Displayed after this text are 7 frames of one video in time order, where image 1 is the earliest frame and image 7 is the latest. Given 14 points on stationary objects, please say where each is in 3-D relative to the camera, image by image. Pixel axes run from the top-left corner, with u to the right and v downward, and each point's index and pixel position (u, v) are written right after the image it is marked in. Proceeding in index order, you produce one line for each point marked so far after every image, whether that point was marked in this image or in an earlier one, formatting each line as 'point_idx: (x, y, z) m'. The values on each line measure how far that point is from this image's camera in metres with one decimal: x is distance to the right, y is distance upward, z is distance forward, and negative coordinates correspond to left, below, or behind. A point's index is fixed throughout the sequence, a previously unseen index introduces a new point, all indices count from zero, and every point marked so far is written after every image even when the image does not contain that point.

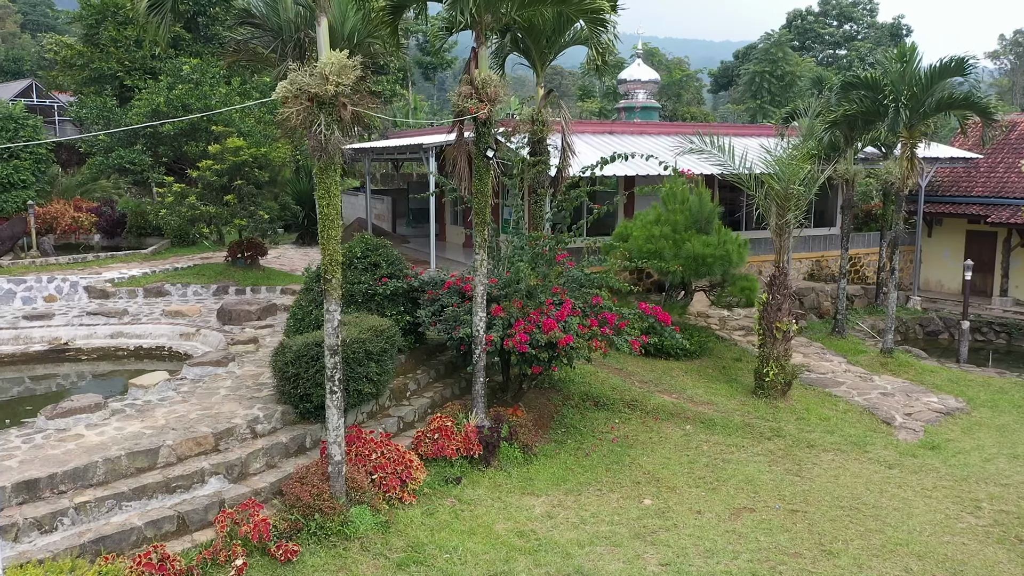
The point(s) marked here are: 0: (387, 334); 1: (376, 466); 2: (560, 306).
0: (-1.3, -0.5, +7.4) m
1: (-1.2, -1.6, +6.2) m
2: (+0.6, -0.2, +8.0) m
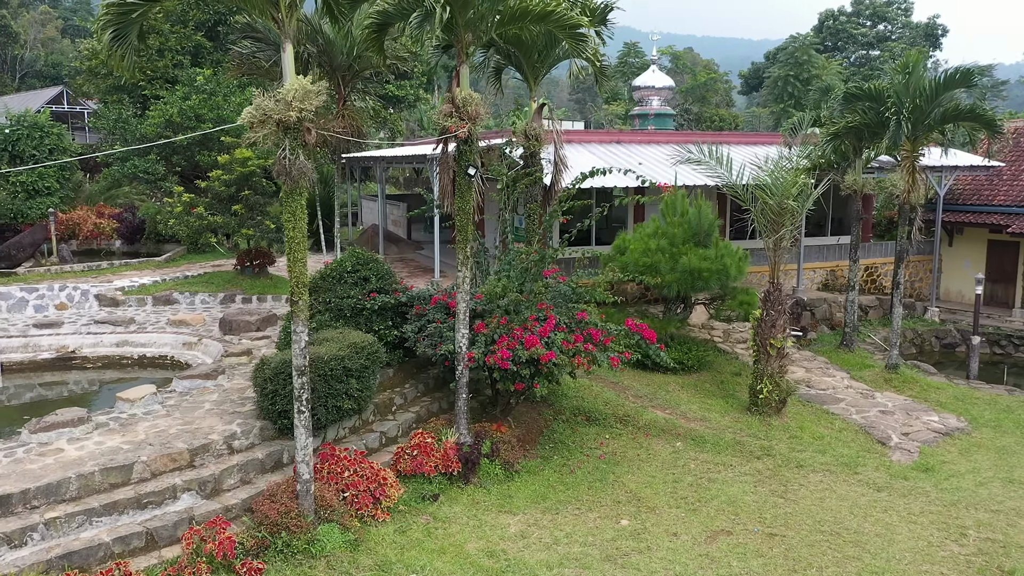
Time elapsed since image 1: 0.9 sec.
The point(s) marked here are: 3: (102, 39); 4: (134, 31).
0: (-1.5, -0.7, +7.4) m
1: (-1.5, -1.8, +6.3) m
2: (+0.4, -0.4, +8.0) m
3: (-2.9, +1.7, +4.8) m
4: (-2.7, +1.8, +4.9) m
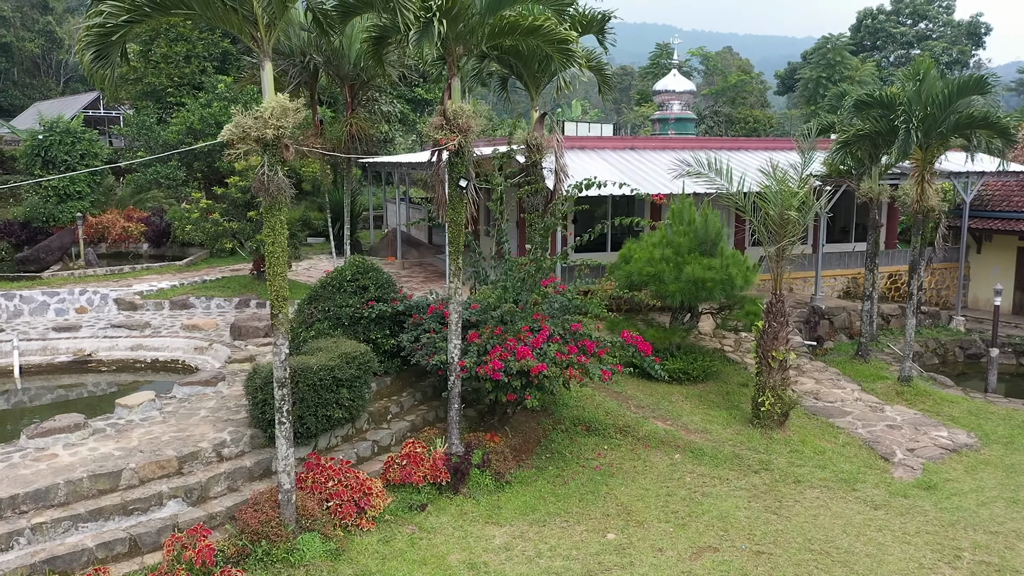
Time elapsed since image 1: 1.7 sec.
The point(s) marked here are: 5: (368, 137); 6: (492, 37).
0: (-1.6, -0.8, +7.5) m
1: (-1.7, -1.9, +6.3) m
2: (+0.3, -0.5, +8.0) m
3: (-3.1, +1.6, +4.9) m
4: (-2.9, +1.8, +5.0) m
5: (-2.6, +2.7, +12.4) m
6: (-0.2, +2.6, +7.0) m
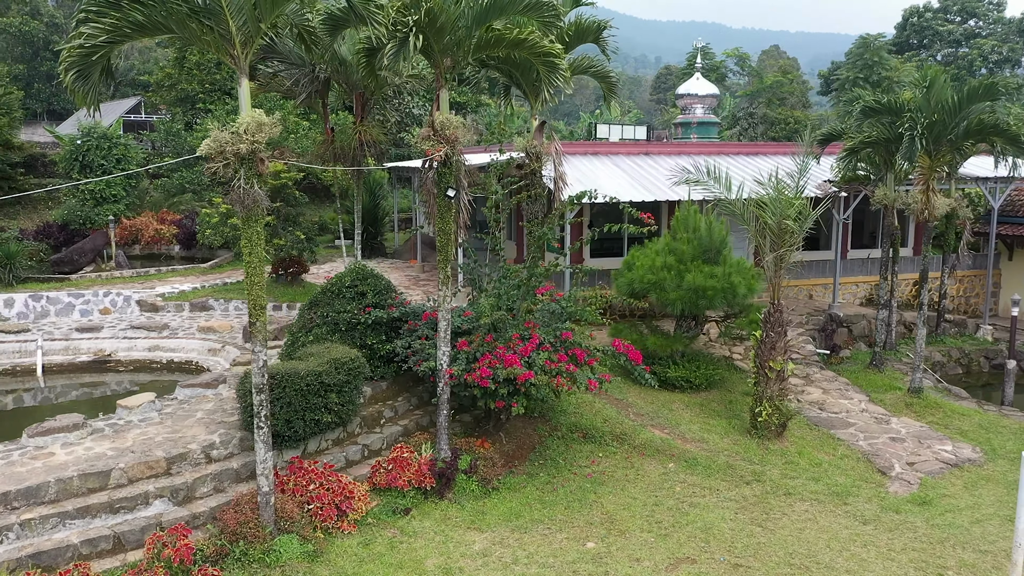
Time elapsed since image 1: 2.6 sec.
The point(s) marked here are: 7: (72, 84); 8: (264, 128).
0: (-1.8, -0.9, +7.7) m
1: (-1.9, -2.0, +6.5) m
2: (+0.2, -0.6, +8.0) m
3: (-3.4, +1.5, +5.2) m
4: (-3.2, +1.7, +5.3) m
5: (-2.5, +2.6, +12.6) m
6: (-0.3, +2.5, +7.1) m
7: (-3.3, +1.5, +5.2) m
8: (-2.0, +1.3, +5.4) m
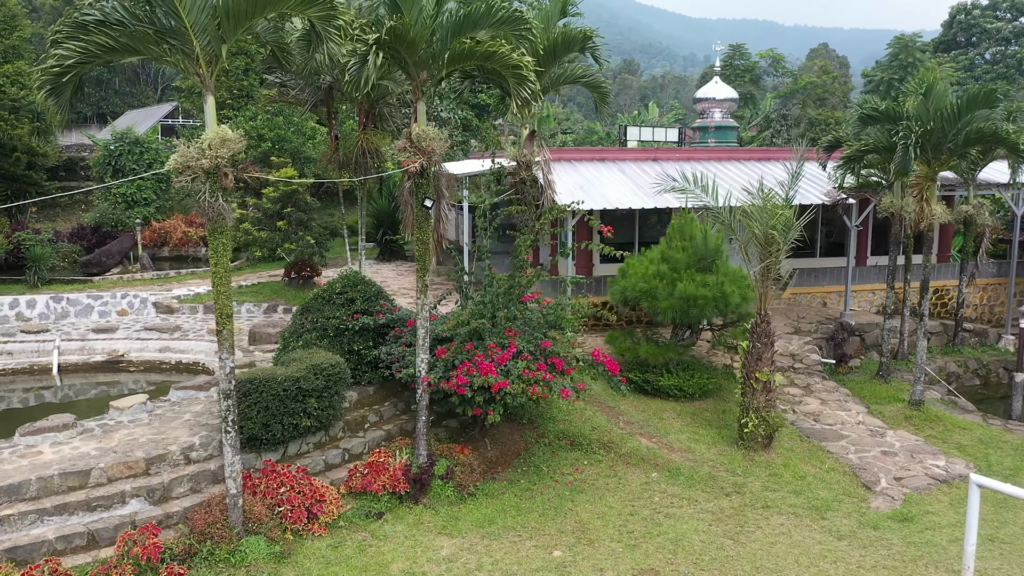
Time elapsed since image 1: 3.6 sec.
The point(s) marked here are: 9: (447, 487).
0: (-2.0, -0.9, +7.9) m
1: (-2.2, -2.0, +6.7) m
2: (-0.1, -0.7, +8.1) m
3: (-3.7, +1.5, +5.4) m
4: (-3.5, +1.6, +5.5) m
5: (-2.4, +2.5, +12.8) m
6: (-0.6, +2.4, +7.2) m
7: (-3.7, +1.5, +5.5) m
8: (-2.3, +1.2, +5.6) m
9: (-0.7, -2.3, +7.8) m
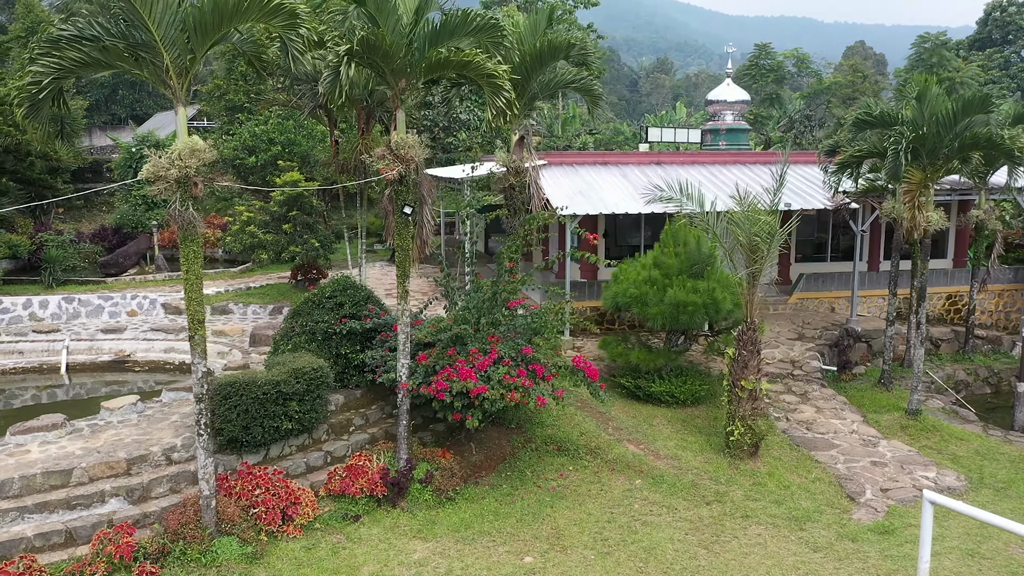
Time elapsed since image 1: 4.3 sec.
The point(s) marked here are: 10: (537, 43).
0: (-2.3, -1.0, +8.0) m
1: (-2.5, -2.1, +6.8) m
2: (-0.3, -0.8, +8.2) m
3: (-4.0, +1.4, +5.6) m
4: (-3.8, +1.6, +5.7) m
5: (-2.5, +2.5, +13.0) m
6: (-0.9, +2.3, +7.3) m
7: (-4.0, +1.4, +5.7) m
8: (-2.6, +1.1, +5.8) m
9: (-1.0, -2.3, +7.9) m
10: (+0.4, +3.3, +9.4) m
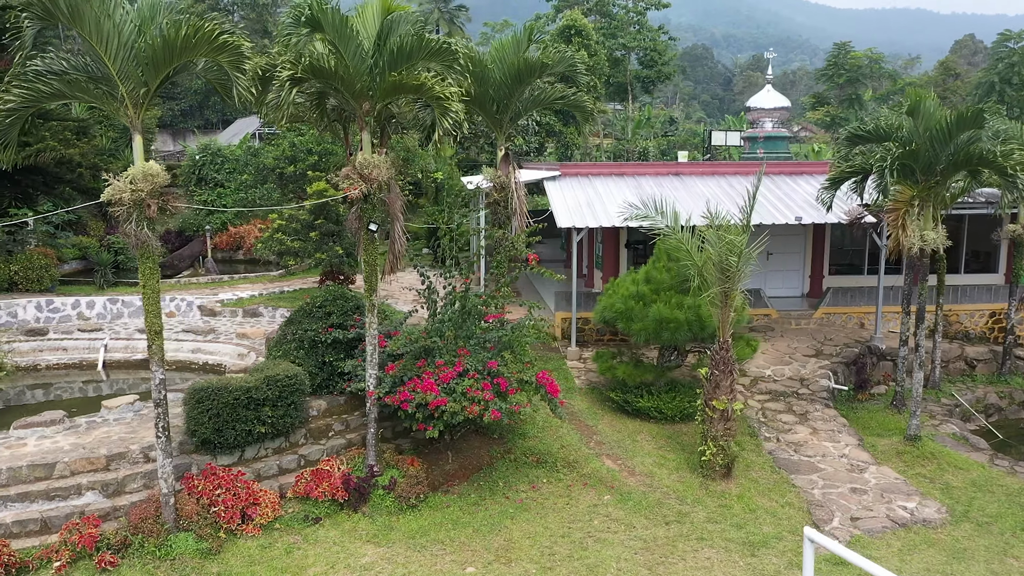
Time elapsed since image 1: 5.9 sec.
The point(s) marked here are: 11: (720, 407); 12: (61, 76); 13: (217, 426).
0: (-2.7, -1.2, +8.4) m
1: (-3.1, -2.2, +7.3) m
2: (-0.7, -1.0, +8.4) m
3: (-4.7, +1.3, +6.3) m
4: (-4.5, +1.5, +6.4) m
5: (-2.4, +2.3, +13.4) m
6: (-1.3, +2.1, +7.6) m
7: (-4.6, +1.3, +6.3) m
8: (-3.3, +1.0, +6.3) m
9: (-1.5, -2.5, +8.2) m
10: (+0.2, +3.1, +9.5) m
11: (+2.8, -1.5, +9.0) m
12: (-3.9, +1.8, +6.0) m
13: (-3.3, -1.6, +7.9) m
